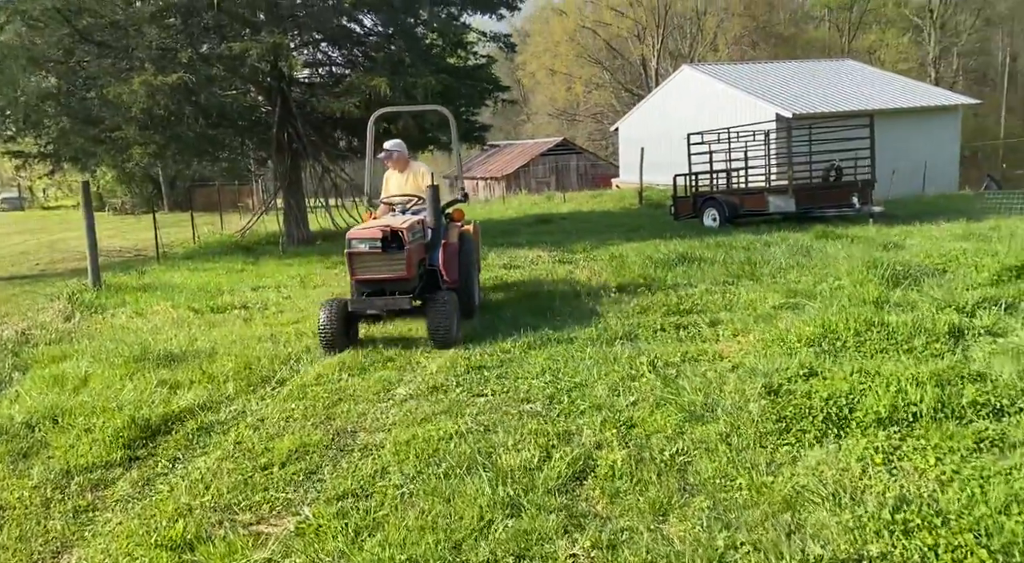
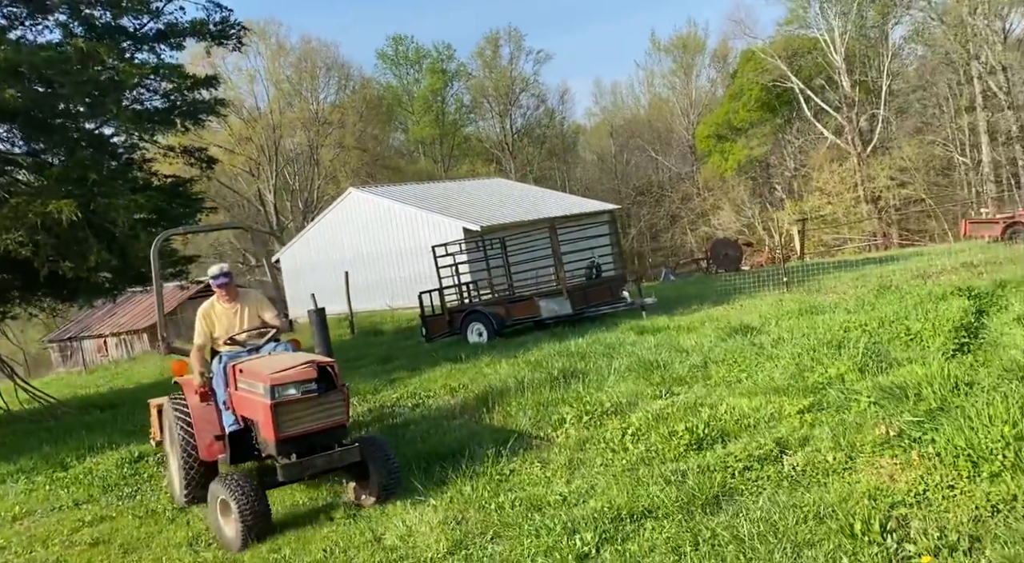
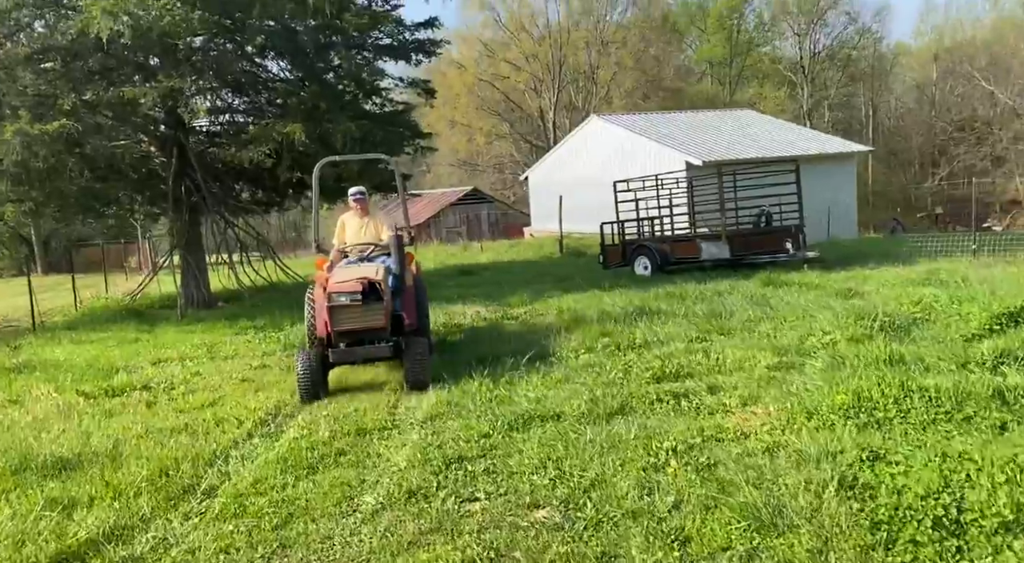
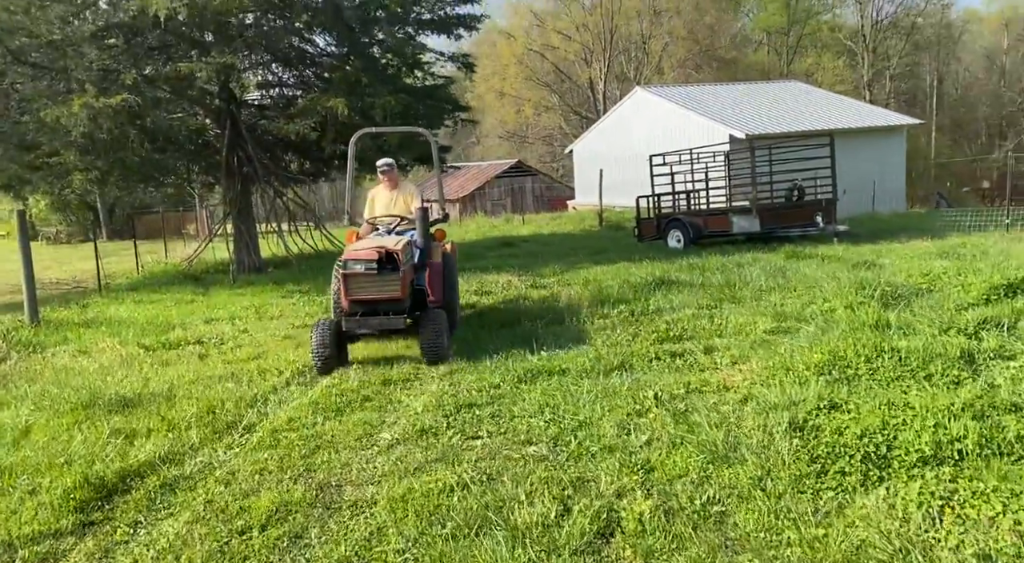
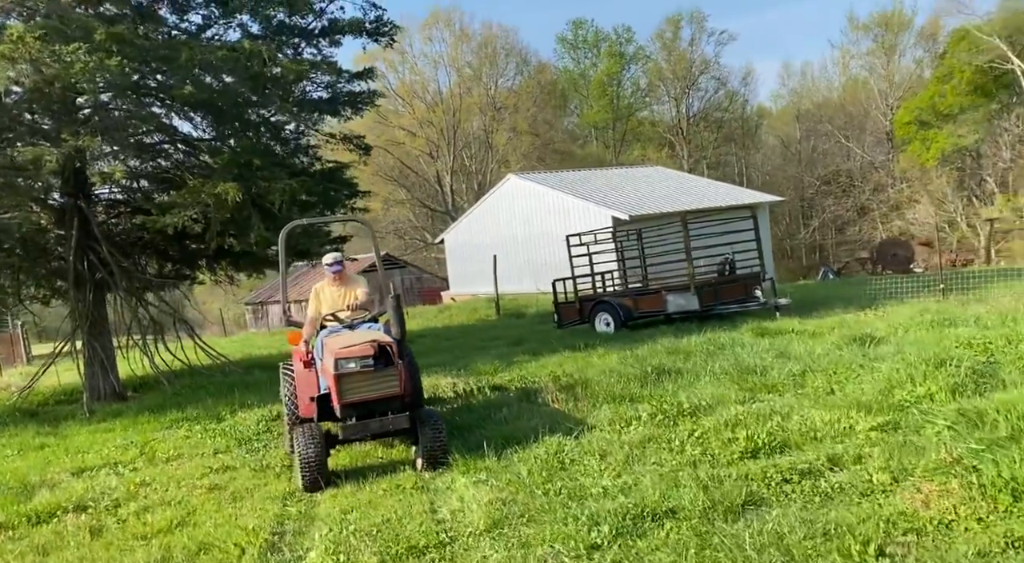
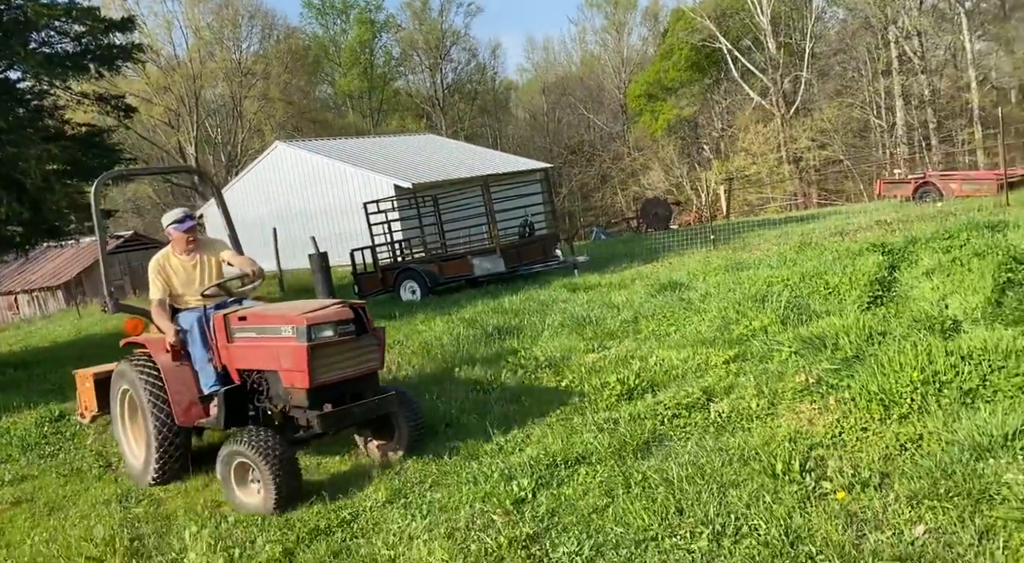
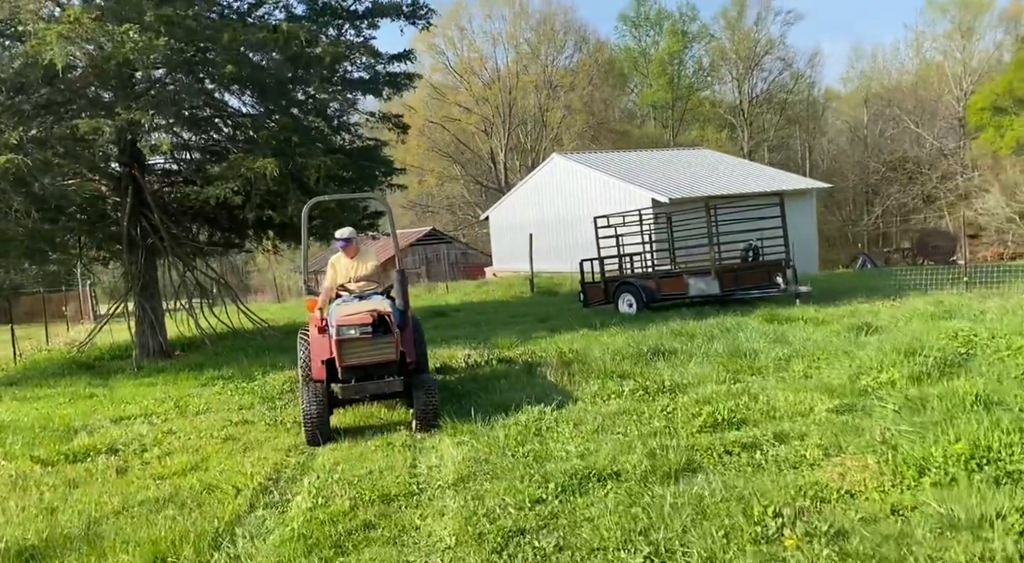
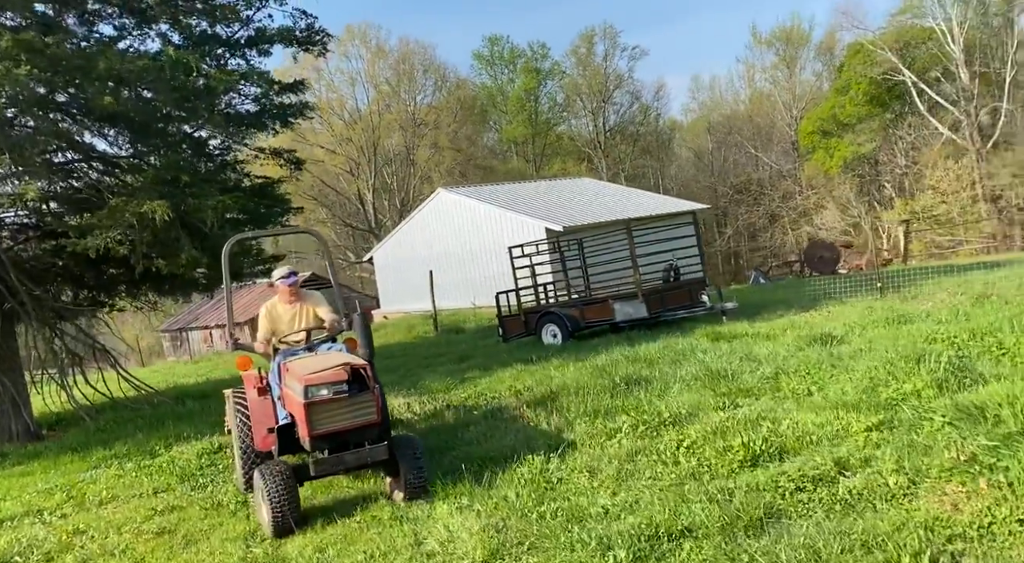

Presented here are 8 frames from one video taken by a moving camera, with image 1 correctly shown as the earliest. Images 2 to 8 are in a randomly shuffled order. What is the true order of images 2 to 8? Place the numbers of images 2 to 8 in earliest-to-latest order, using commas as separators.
4, 3, 7, 5, 8, 2, 6
